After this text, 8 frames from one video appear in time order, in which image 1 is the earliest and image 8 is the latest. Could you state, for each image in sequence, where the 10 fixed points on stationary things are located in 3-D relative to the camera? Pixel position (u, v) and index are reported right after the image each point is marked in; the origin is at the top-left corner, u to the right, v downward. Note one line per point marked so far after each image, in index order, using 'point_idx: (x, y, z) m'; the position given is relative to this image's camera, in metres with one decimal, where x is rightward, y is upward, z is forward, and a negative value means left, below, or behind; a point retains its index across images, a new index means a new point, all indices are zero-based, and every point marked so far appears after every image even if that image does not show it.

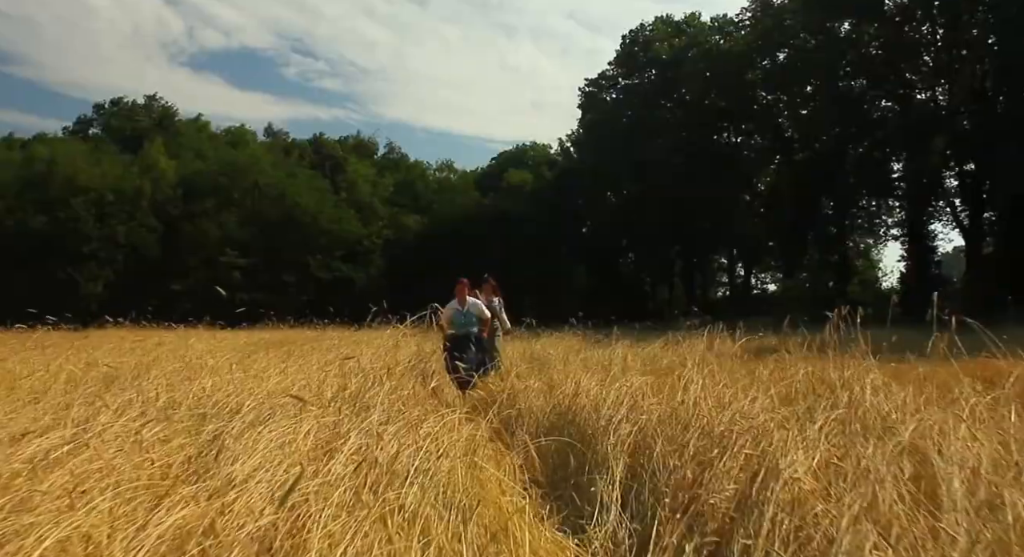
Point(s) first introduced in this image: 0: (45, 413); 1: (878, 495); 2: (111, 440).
0: (-3.2, -0.9, +4.3) m
1: (+1.4, -0.8, +2.4) m
2: (-2.1, -0.8, +3.3) m
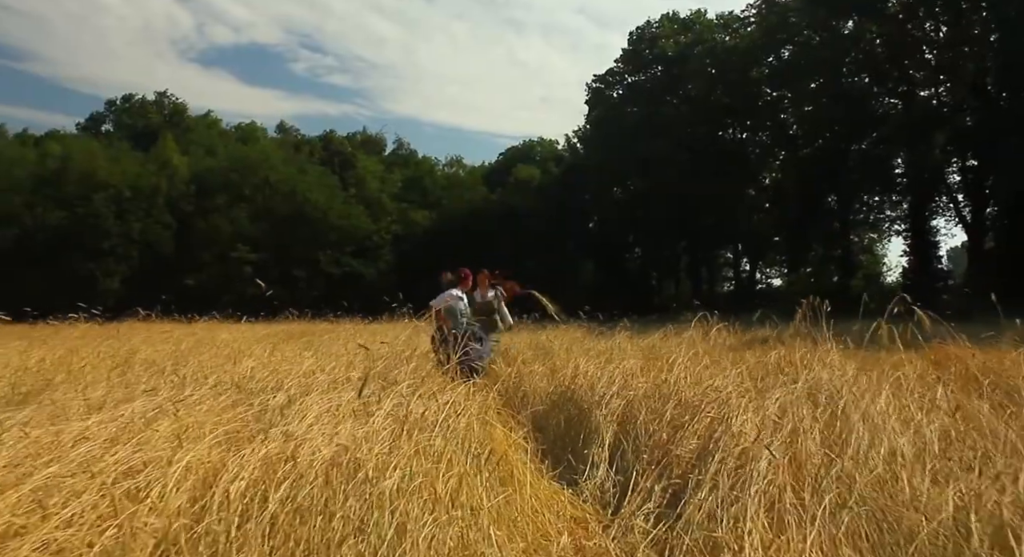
0: (-3.1, -0.9, +5.0) m
1: (+1.4, -0.8, +3.0) m
2: (-2.0, -0.8, +4.0) m
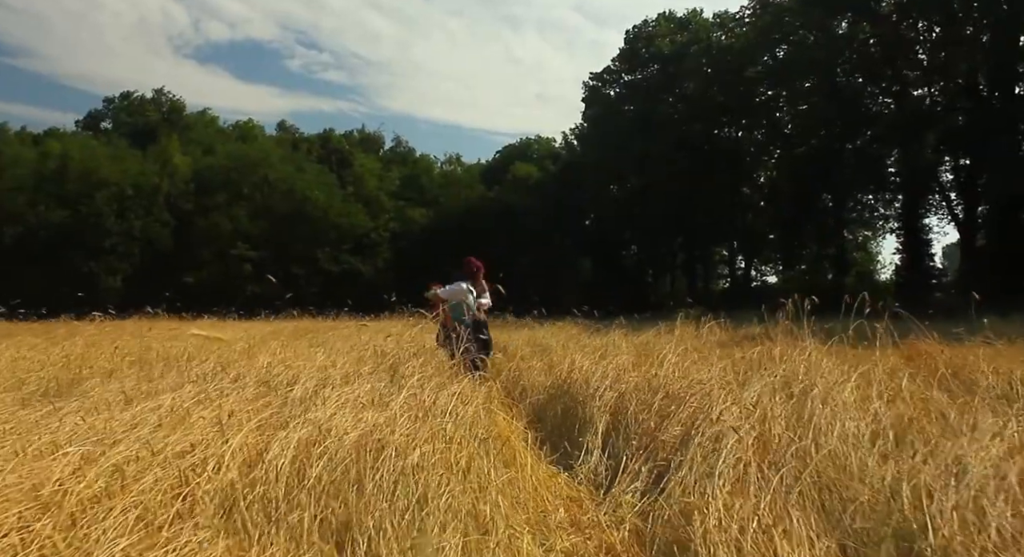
0: (-3.1, -0.9, +5.4) m
1: (+1.4, -0.8, +3.4) m
2: (-2.0, -0.8, +4.4) m
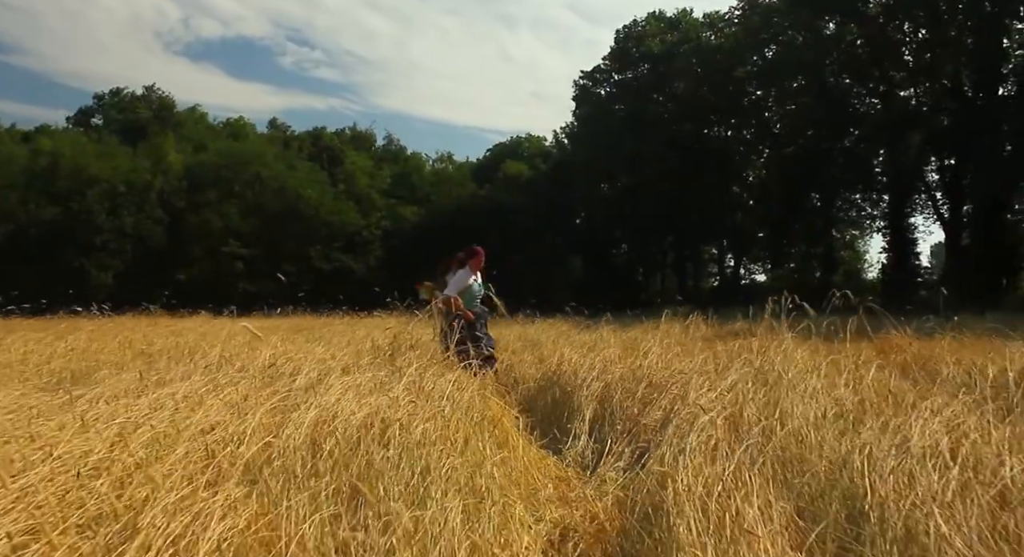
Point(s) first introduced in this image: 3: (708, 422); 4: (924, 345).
0: (-3.2, -0.8, +5.6) m
1: (+1.3, -0.7, +3.7) m
2: (-2.1, -0.8, +4.6) m
3: (+1.1, -0.8, +3.5) m
4: (+3.8, -0.6, +6.0) m
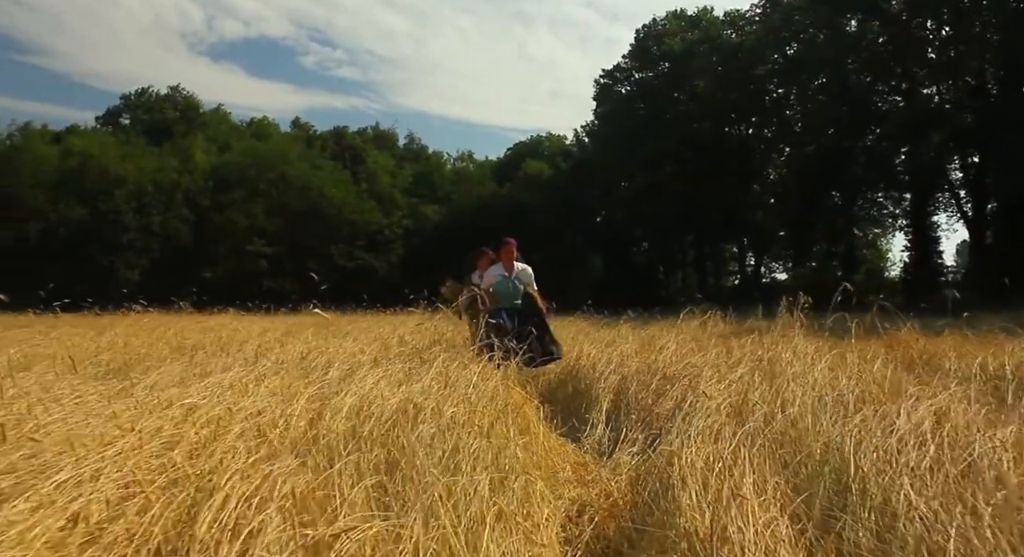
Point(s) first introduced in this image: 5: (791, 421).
0: (-3.0, -0.8, +6.0) m
1: (+1.5, -0.7, +4.0) m
2: (-1.9, -0.8, +5.0) m
3: (+1.2, -0.8, +3.8) m
4: (+4.0, -0.6, +6.2) m
5: (+1.5, -0.8, +3.4) m
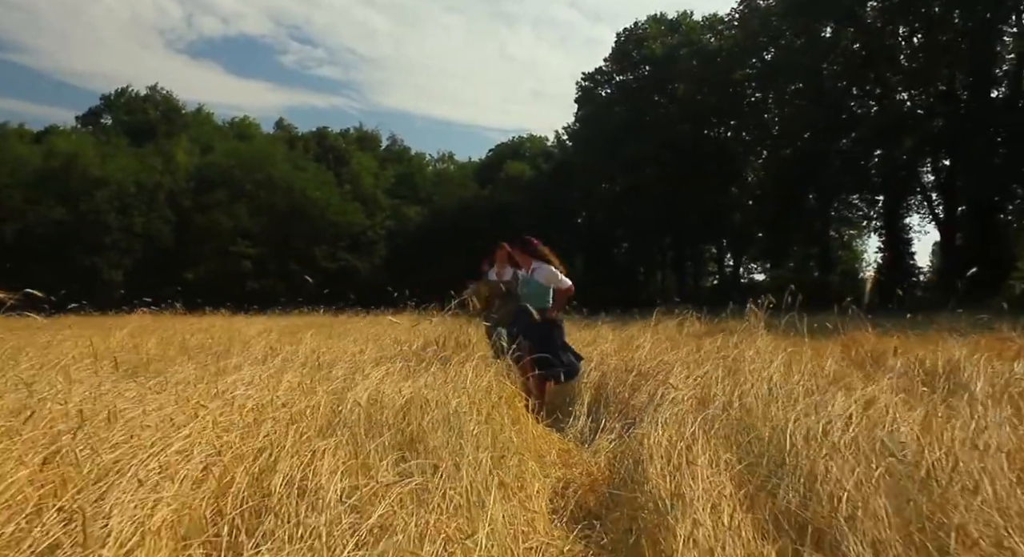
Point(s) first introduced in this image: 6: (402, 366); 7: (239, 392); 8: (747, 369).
0: (-3.1, -0.9, +6.5) m
1: (+1.4, -0.8, +4.6) m
2: (-2.0, -0.8, +5.5) m
3: (+1.1, -0.8, +4.4) m
4: (+3.9, -0.7, +6.8) m
5: (+1.5, -0.8, +4.0) m
6: (-1.0, -0.8, +5.5) m
7: (-1.8, -0.8, +4.2) m
8: (+1.9, -0.7, +5.1) m
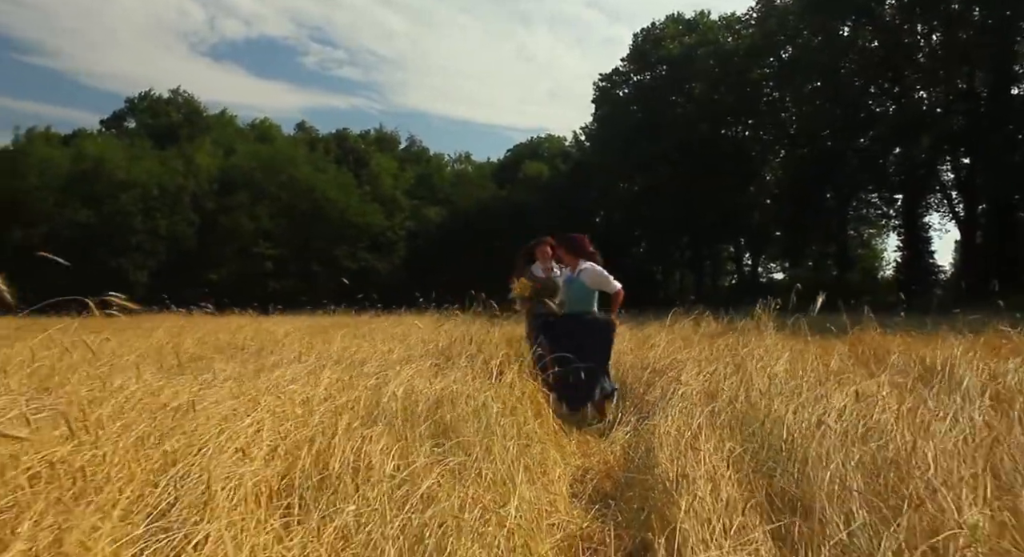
0: (-2.9, -0.9, +6.9) m
1: (+1.6, -0.8, +4.9) m
2: (-1.8, -0.8, +5.9) m
3: (+1.3, -0.9, +4.7) m
4: (+4.2, -0.7, +7.1) m
5: (+1.6, -0.8, +4.3) m
6: (-0.8, -0.8, +5.9) m
7: (-1.7, -0.8, +4.7) m
8: (+2.0, -0.8, +5.4) m
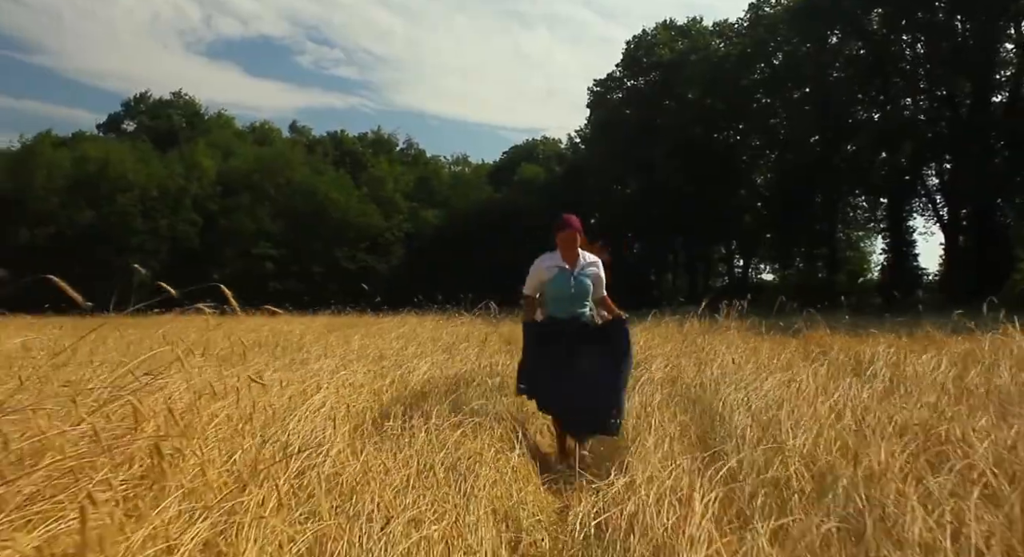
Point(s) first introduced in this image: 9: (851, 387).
0: (-2.9, -1.0, +8.0) m
1: (+1.6, -0.9, +6.0) m
2: (-1.8, -0.9, +7.0) m
3: (+1.3, -0.9, +5.8) m
4: (+4.1, -0.8, +8.2) m
5: (+1.6, -0.9, +5.4) m
6: (-0.8, -0.9, +7.0) m
7: (-1.6, -0.9, +5.7) m
8: (+2.0, -0.8, +6.5) m
9: (+2.5, -0.8, +4.7) m
